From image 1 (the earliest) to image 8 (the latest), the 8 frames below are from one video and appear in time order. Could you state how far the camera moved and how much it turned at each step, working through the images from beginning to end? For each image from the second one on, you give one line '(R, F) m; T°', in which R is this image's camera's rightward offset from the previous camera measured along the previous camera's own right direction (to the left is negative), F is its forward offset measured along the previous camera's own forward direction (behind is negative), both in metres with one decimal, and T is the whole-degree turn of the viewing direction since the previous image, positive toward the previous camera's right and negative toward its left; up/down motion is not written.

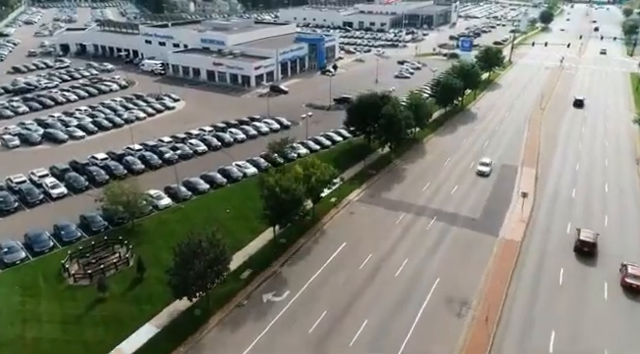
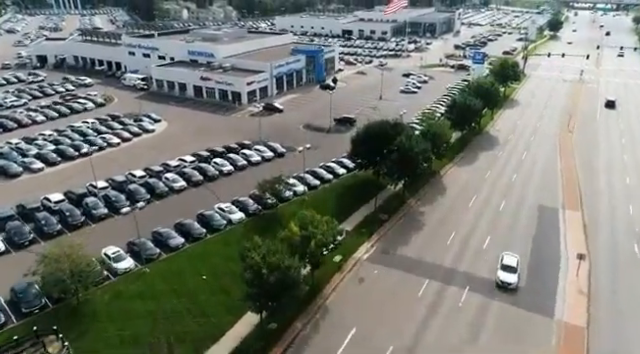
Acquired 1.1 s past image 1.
(-0.2, +7.4) m; 0°
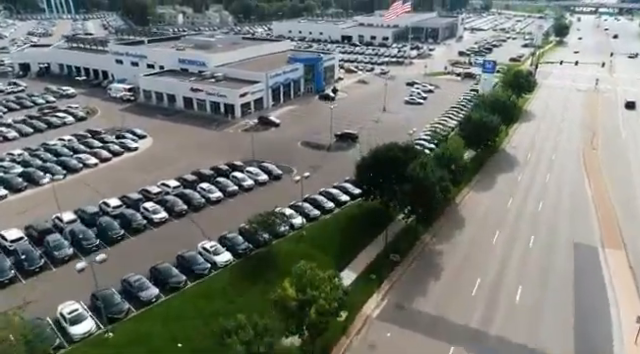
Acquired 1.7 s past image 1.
(-0.1, +5.0) m; 0°
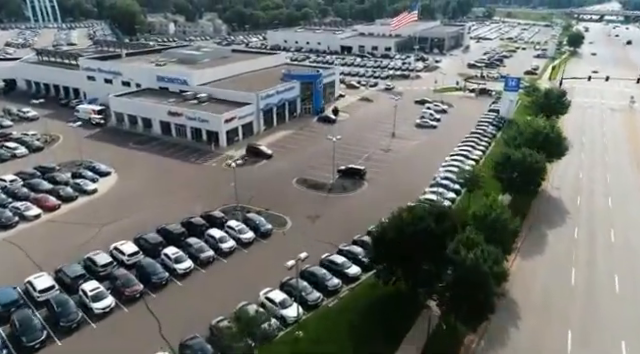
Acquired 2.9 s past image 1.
(-0.2, +9.3) m; 0°
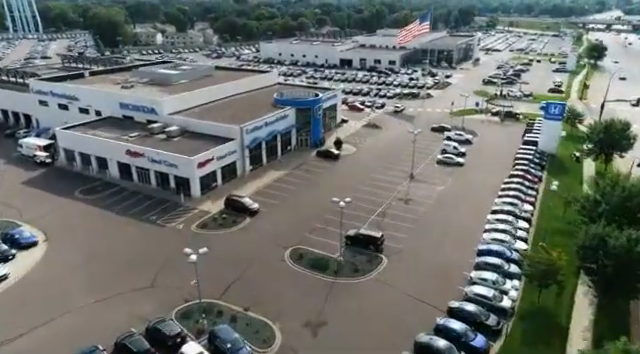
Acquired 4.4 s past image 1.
(-0.3, +11.8) m; 0°
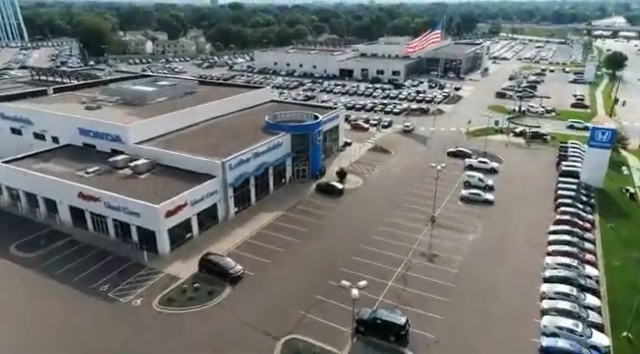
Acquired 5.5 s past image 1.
(-0.2, +8.7) m; 0°
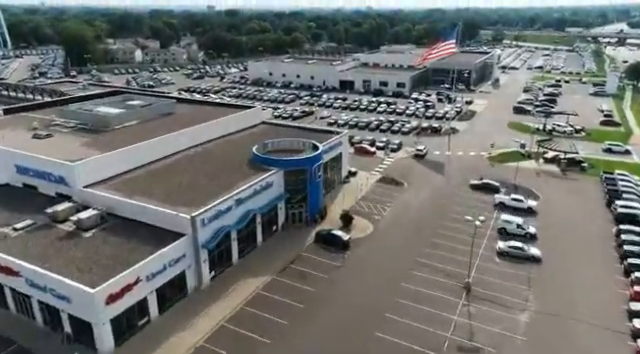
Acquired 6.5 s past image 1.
(-0.2, +8.9) m; 0°
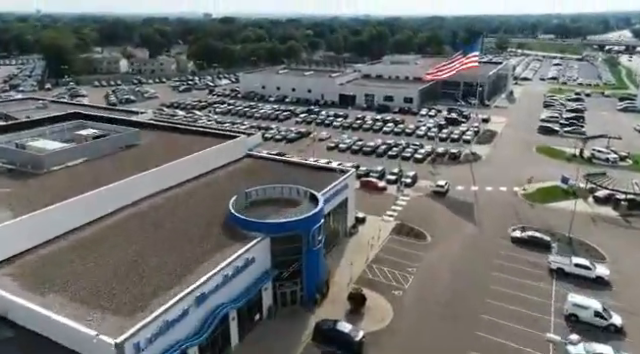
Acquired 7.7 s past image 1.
(-0.2, +10.4) m; 0°
